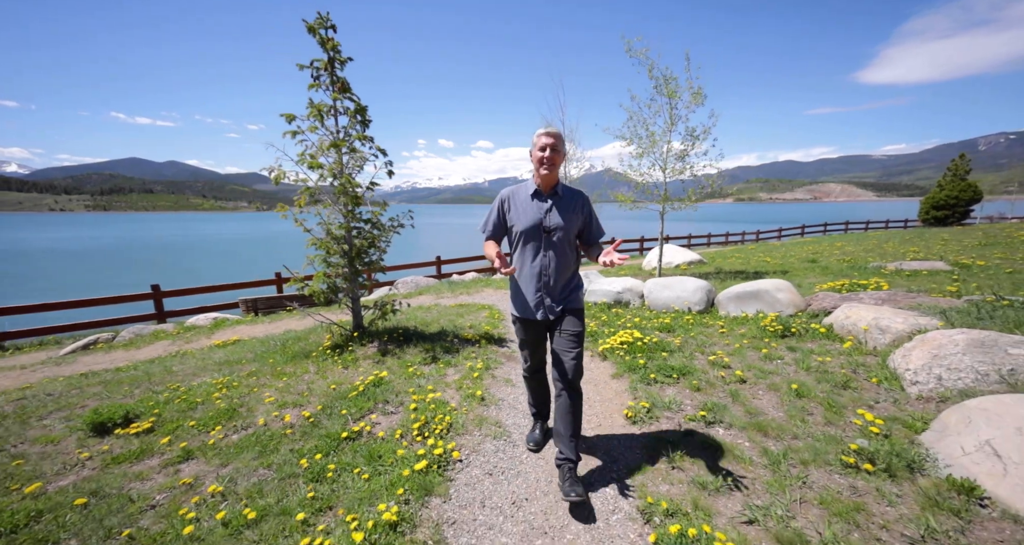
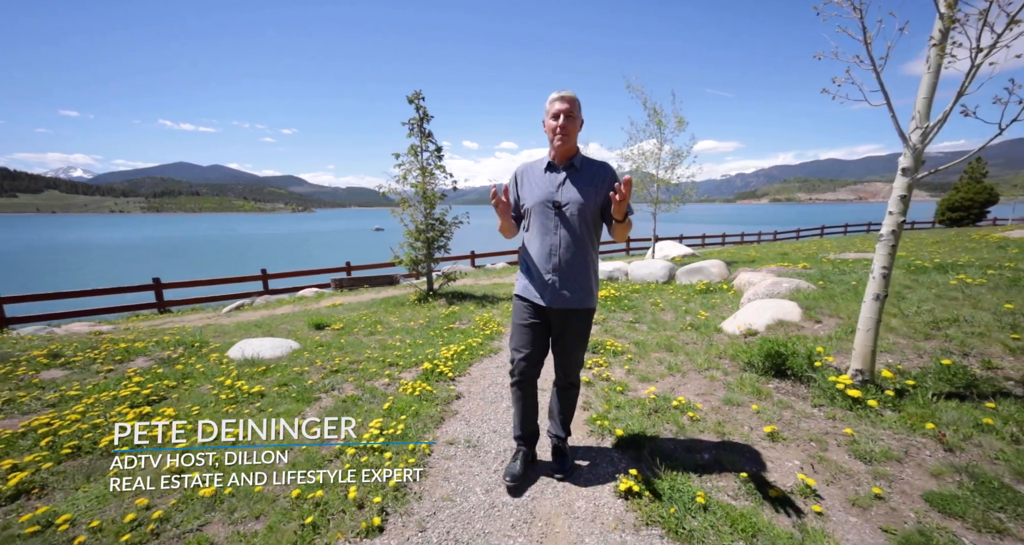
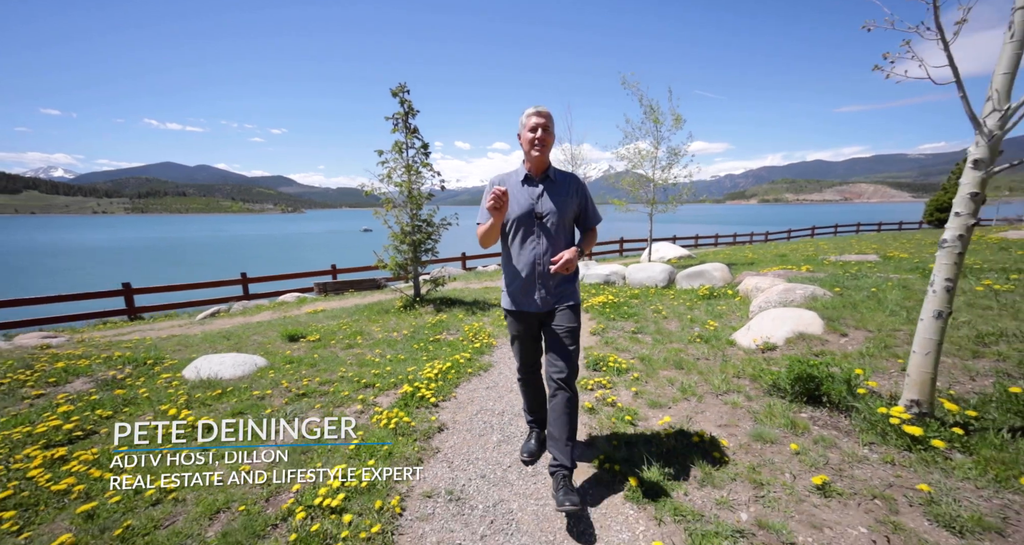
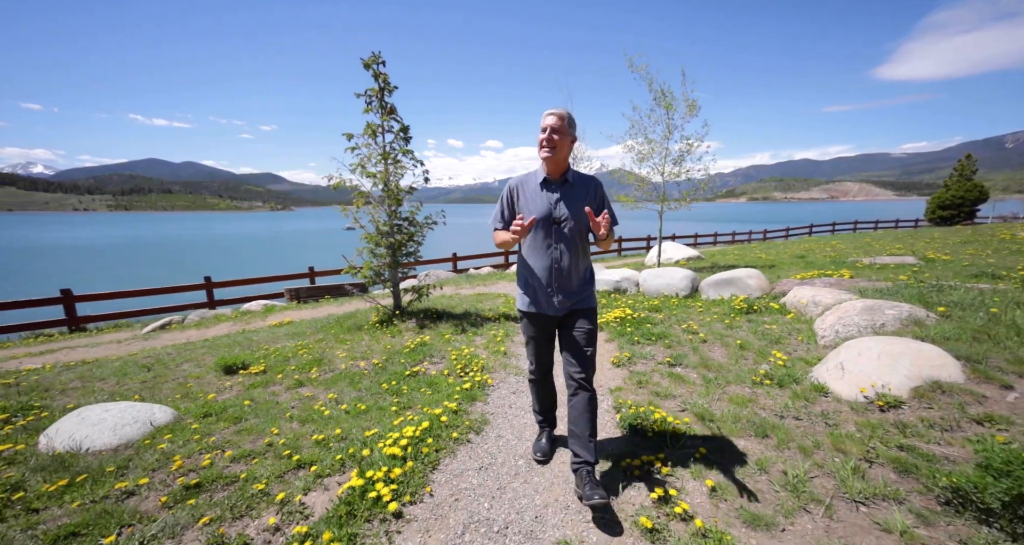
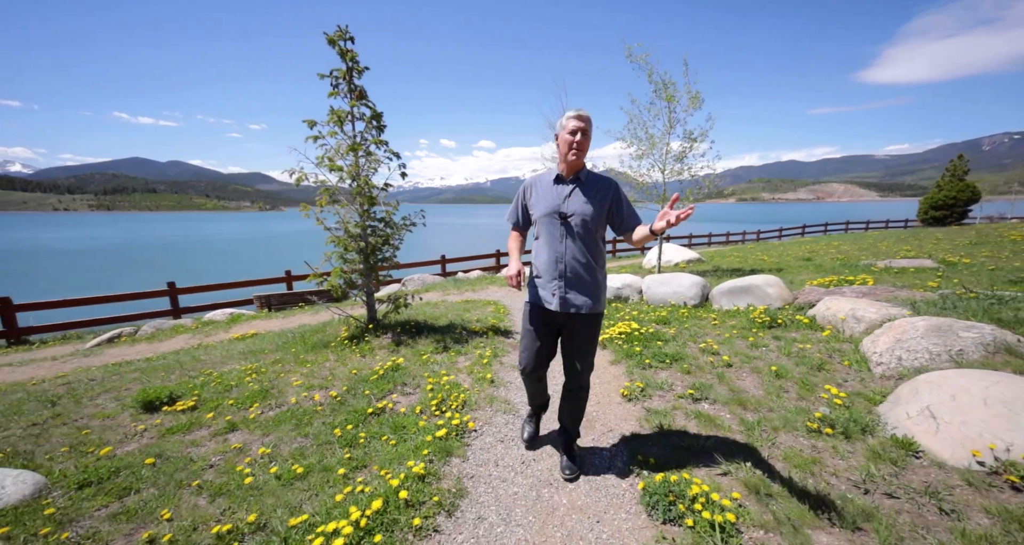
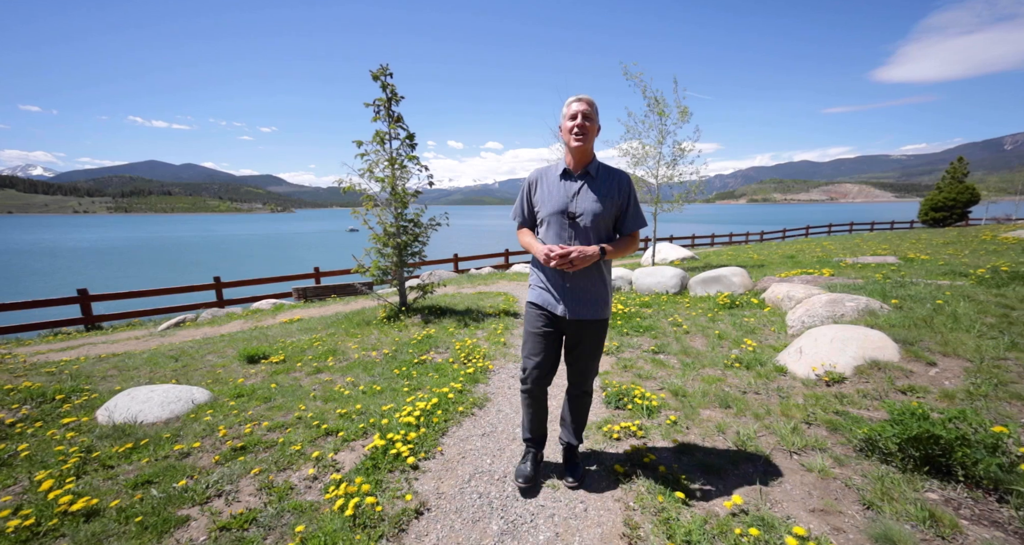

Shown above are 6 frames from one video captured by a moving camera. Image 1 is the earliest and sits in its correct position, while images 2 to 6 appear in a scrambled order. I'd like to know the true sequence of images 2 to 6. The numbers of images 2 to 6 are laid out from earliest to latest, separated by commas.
5, 4, 6, 3, 2
